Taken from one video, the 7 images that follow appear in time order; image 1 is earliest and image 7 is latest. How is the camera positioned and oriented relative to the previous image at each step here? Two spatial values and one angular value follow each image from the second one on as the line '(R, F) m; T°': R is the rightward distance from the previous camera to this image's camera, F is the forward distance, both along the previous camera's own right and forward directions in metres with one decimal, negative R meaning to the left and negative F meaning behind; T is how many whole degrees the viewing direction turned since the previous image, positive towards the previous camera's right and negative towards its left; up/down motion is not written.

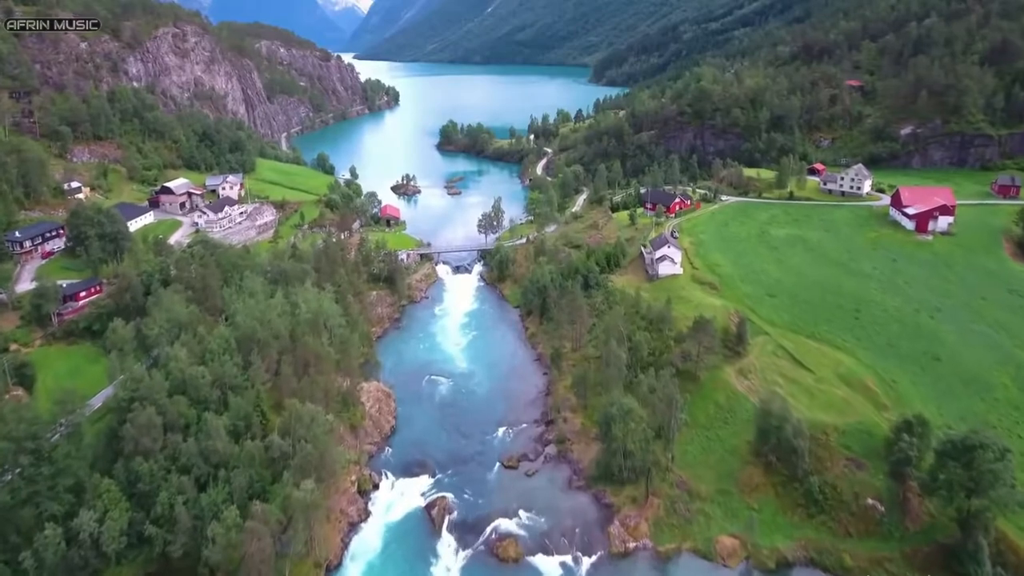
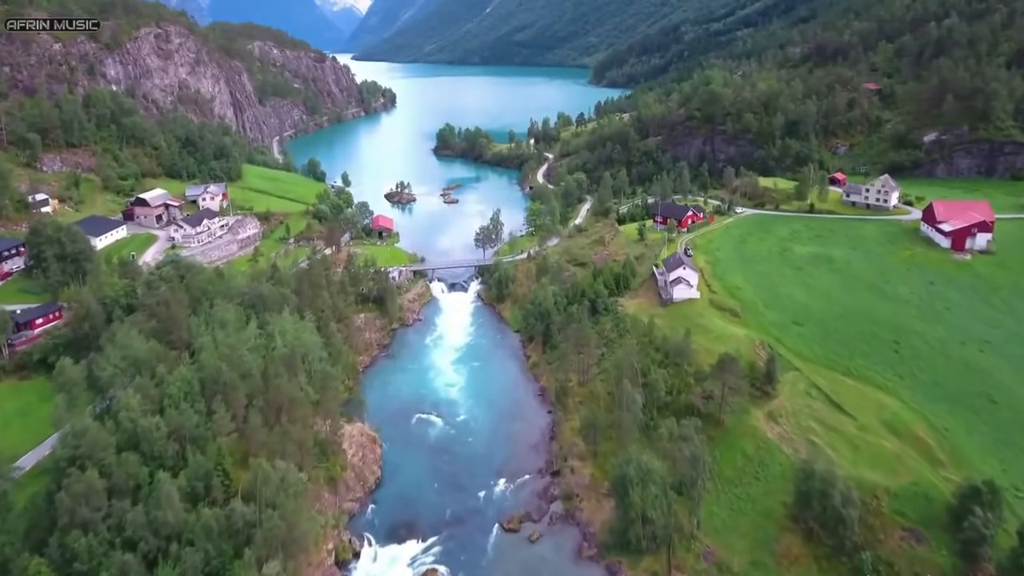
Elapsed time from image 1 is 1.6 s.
(-0.1, +5.4) m; 0°
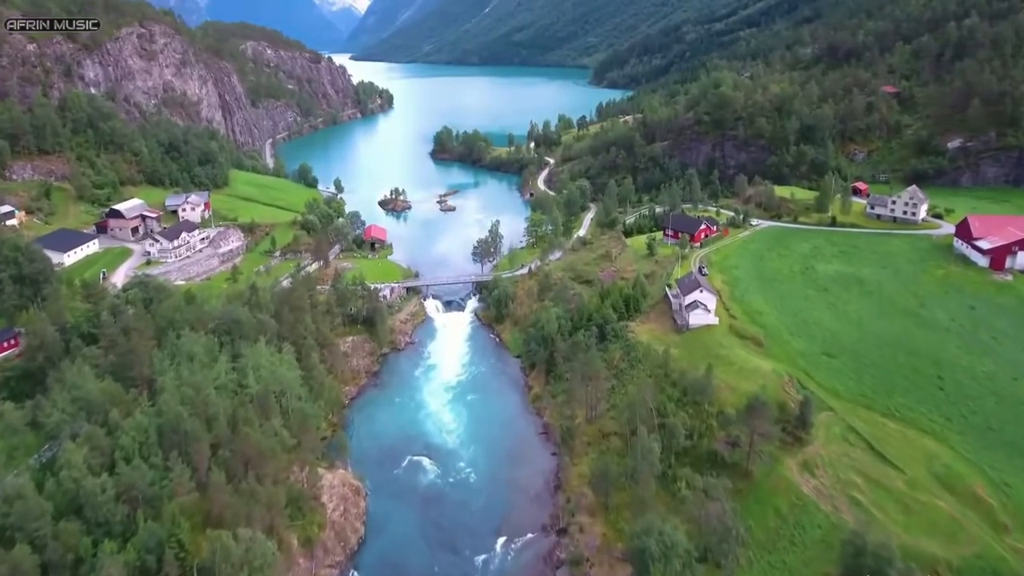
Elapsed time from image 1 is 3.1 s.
(-0.1, +4.8) m; 0°
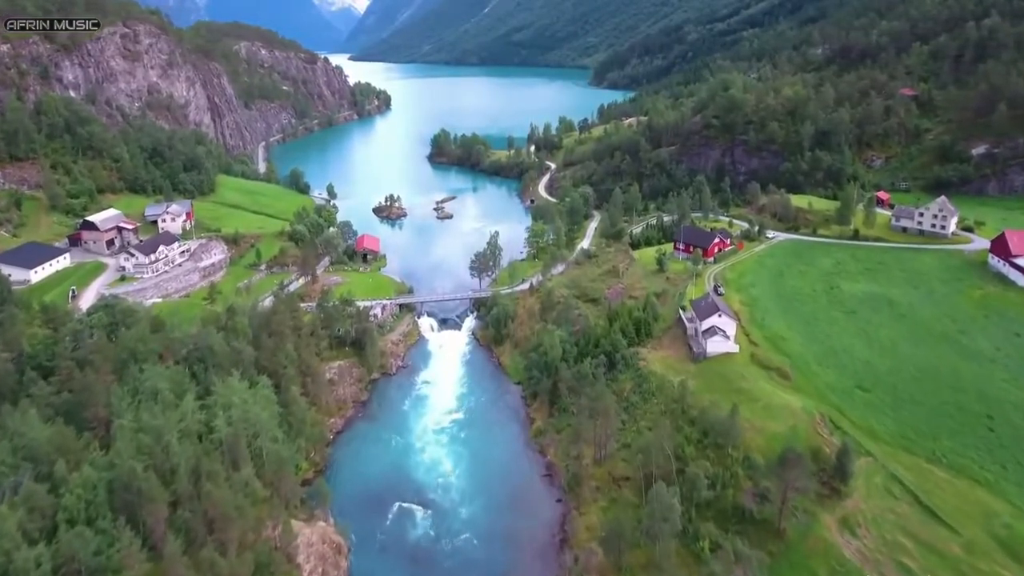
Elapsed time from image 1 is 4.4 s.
(-0.1, +4.4) m; 0°
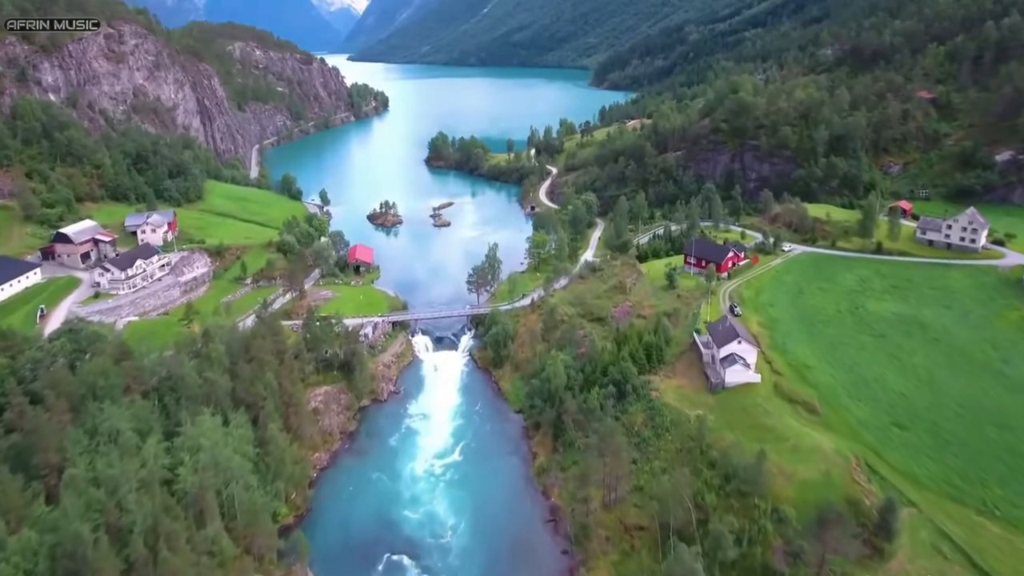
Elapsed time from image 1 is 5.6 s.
(0.0, +3.9) m; 0°
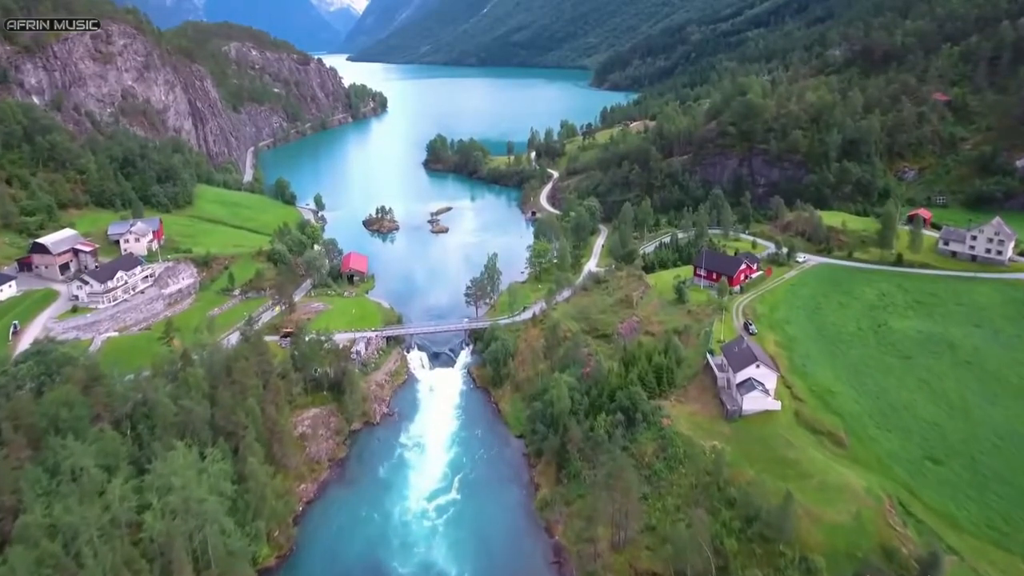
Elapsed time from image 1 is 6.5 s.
(0.0, +3.0) m; 0°
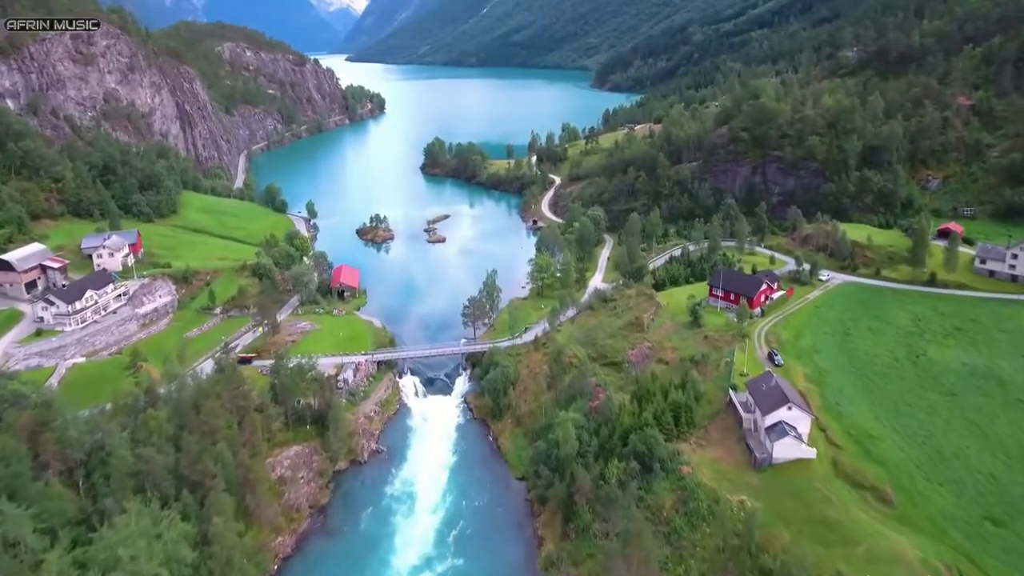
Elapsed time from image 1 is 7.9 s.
(-0.1, +4.3) m; 0°
